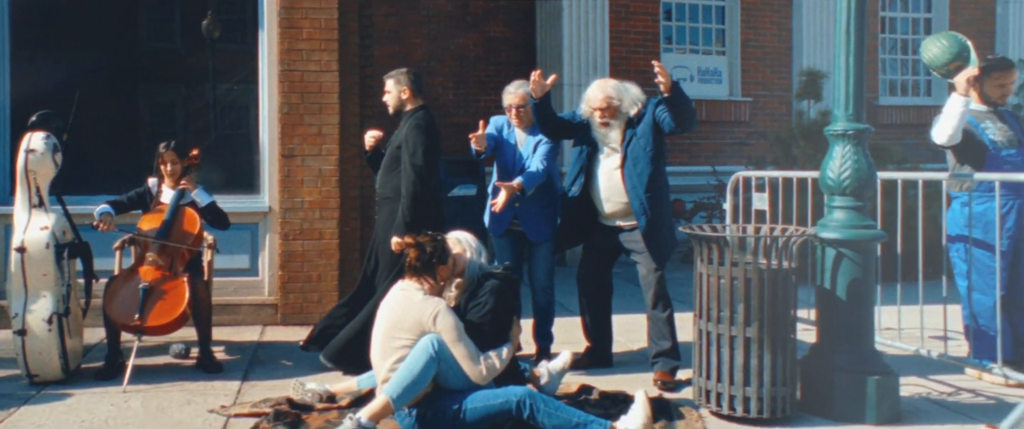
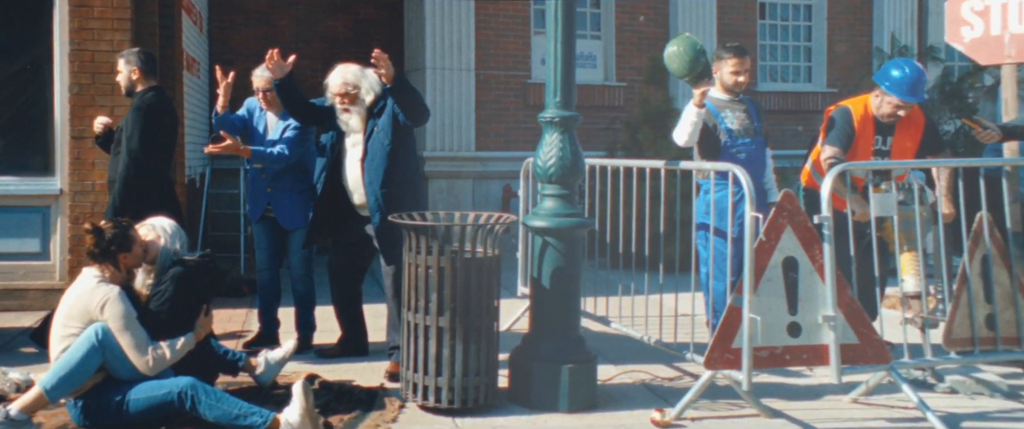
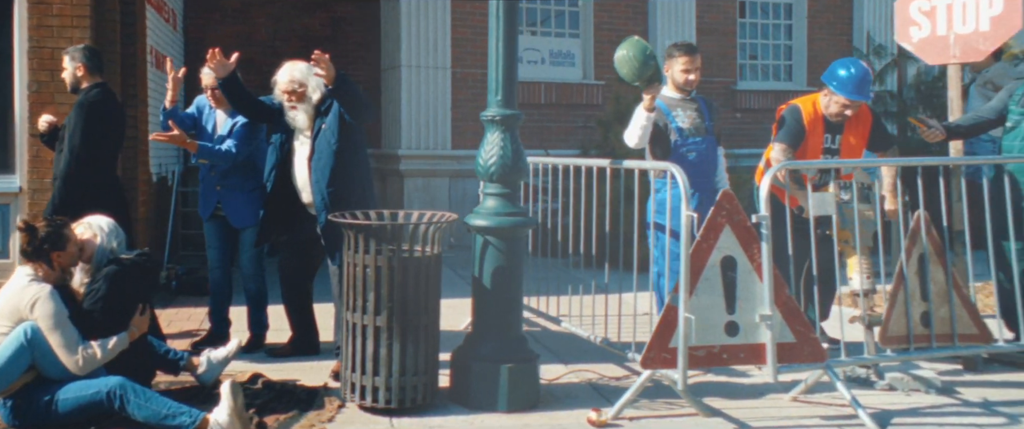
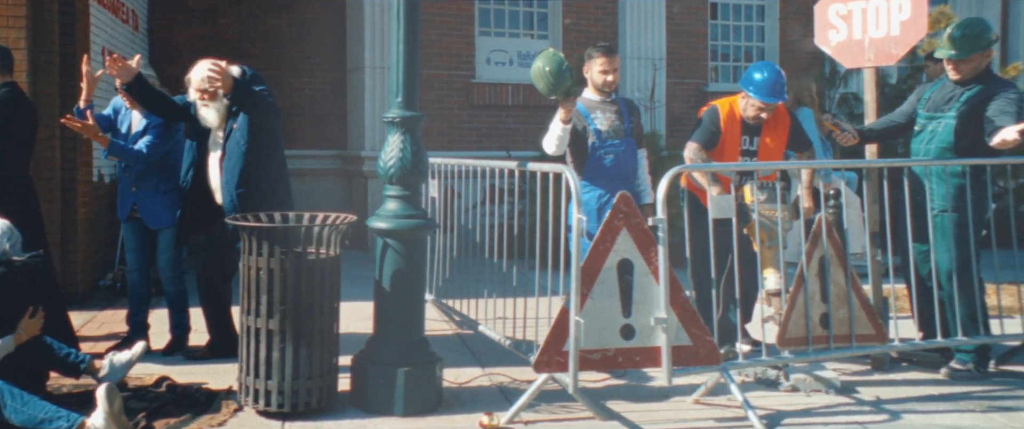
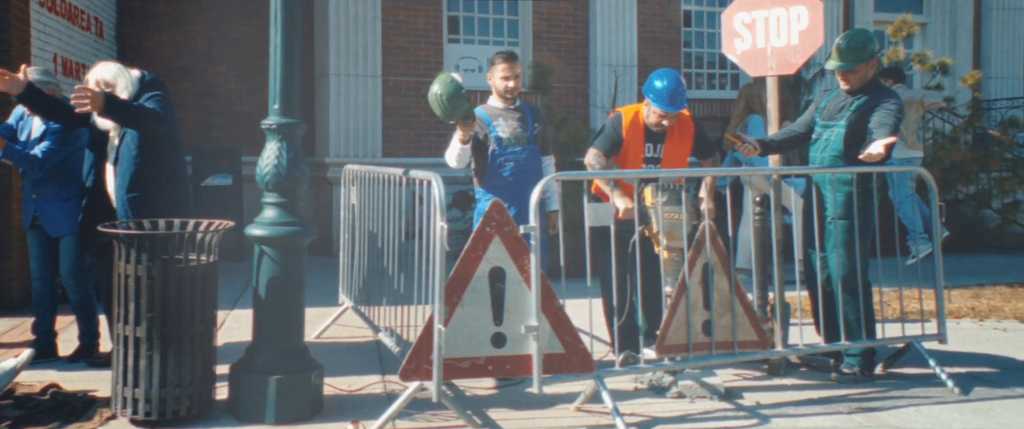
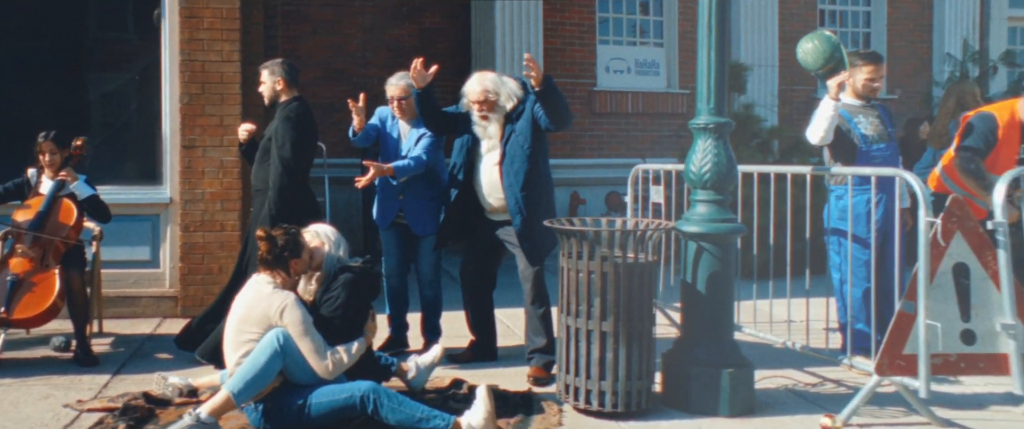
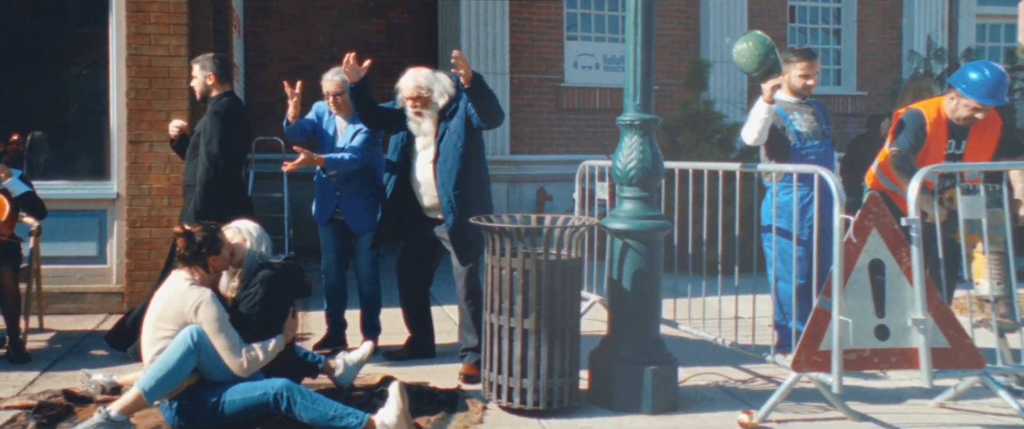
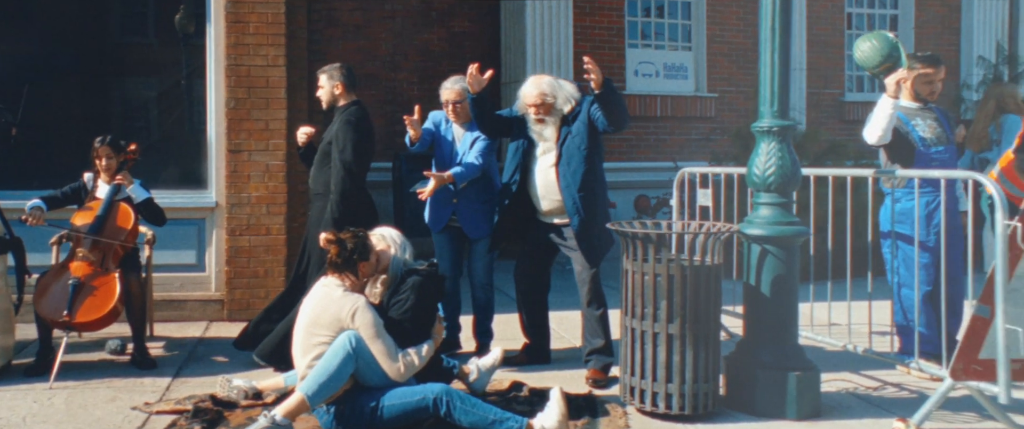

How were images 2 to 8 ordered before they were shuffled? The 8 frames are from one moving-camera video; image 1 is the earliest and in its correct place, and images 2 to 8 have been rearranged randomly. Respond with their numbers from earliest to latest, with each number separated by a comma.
8, 6, 7, 2, 3, 4, 5
